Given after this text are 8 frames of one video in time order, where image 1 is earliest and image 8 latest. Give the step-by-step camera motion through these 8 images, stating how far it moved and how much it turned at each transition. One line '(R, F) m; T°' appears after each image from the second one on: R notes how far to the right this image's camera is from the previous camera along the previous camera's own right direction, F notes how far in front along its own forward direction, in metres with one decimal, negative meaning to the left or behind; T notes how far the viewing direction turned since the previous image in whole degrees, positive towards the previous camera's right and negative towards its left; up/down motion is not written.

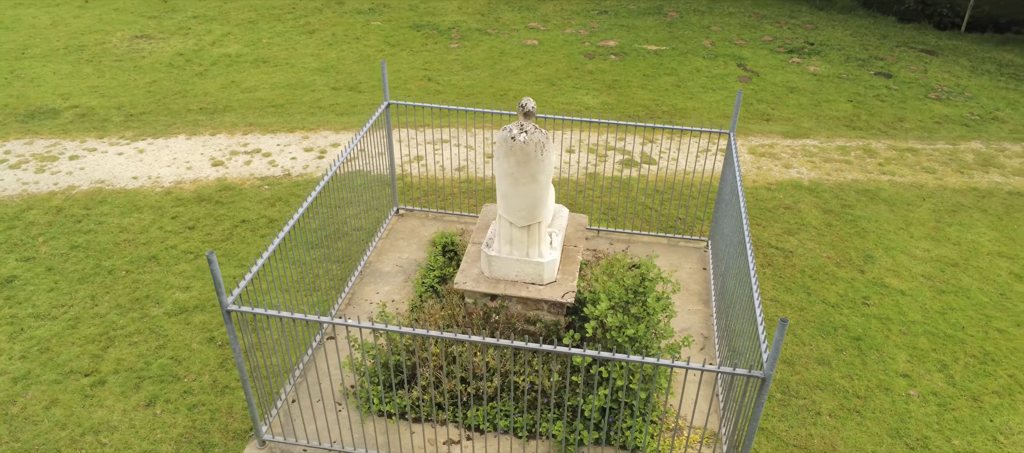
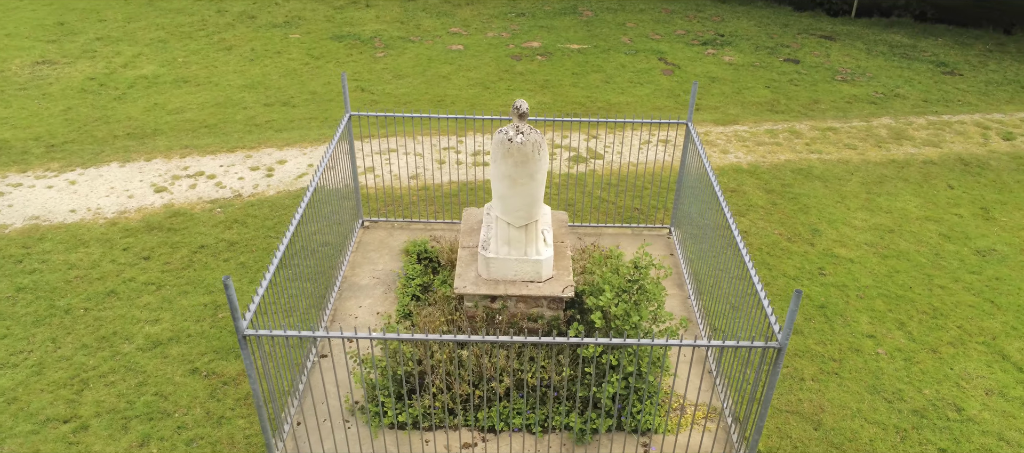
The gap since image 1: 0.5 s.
(-0.7, 0.0) m; +7°
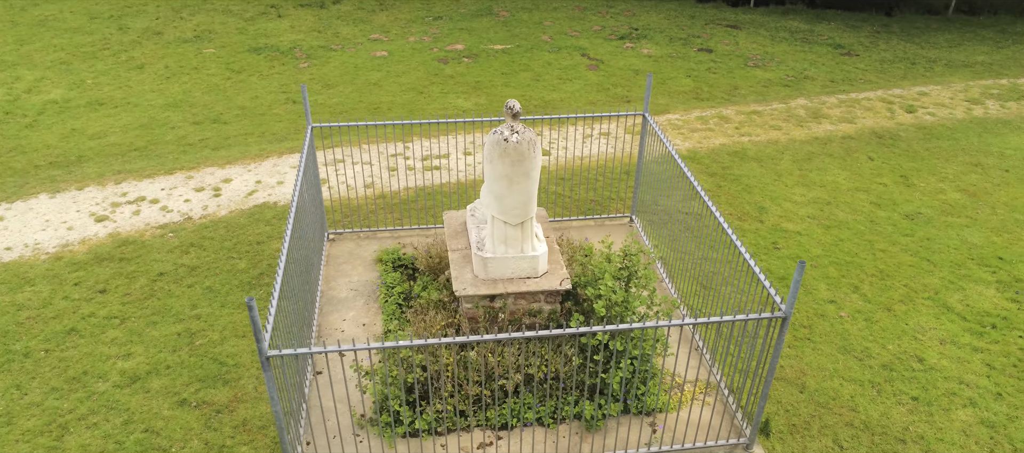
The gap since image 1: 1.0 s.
(-0.7, 0.0) m; +8°
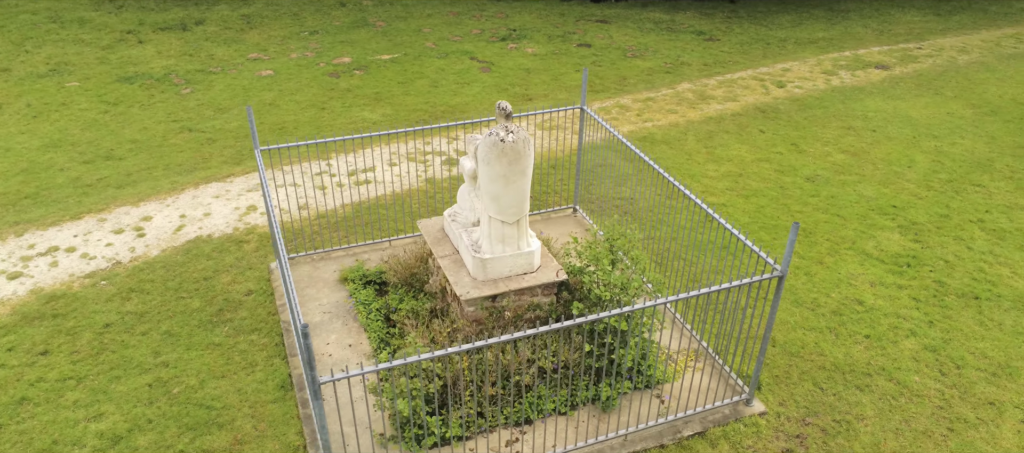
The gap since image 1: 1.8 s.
(-1.1, 0.0) m; +11°
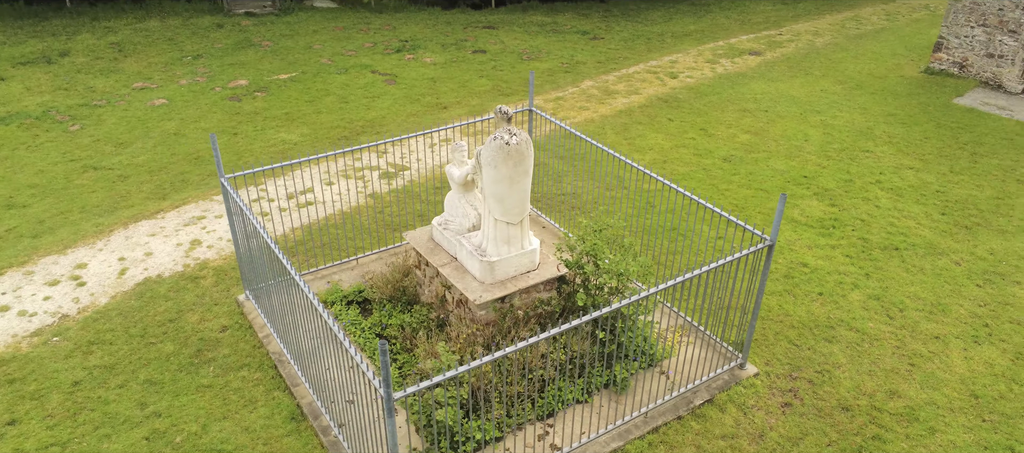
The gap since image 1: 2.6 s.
(-1.1, 0.0) m; +11°
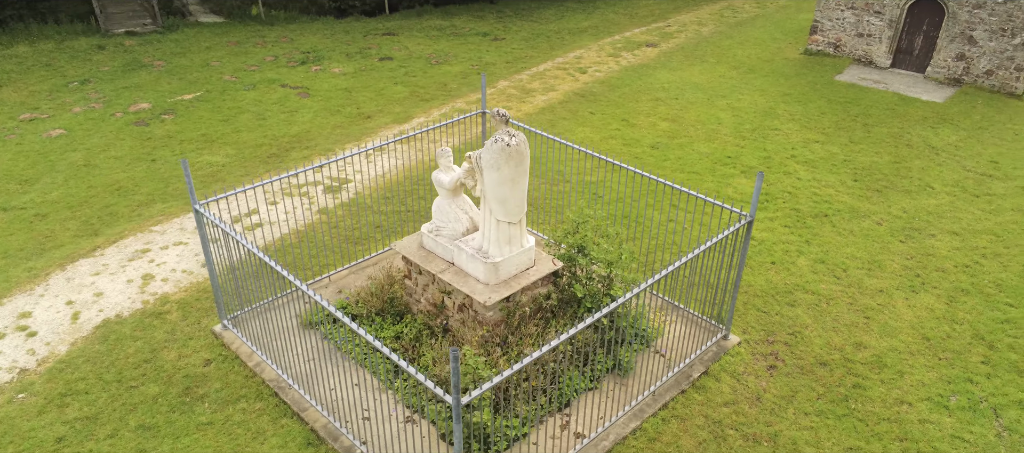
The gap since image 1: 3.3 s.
(-1.0, 0.0) m; +10°
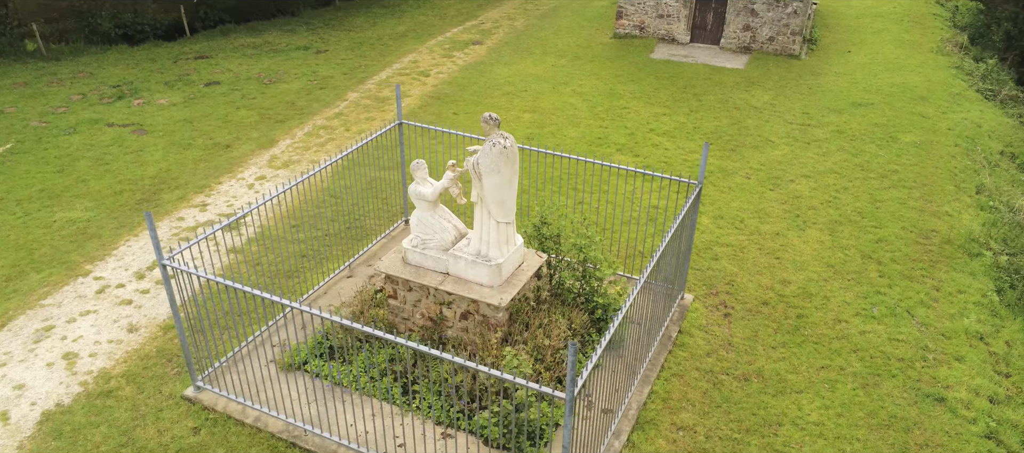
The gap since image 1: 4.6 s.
(-1.7, +0.1) m; +17°
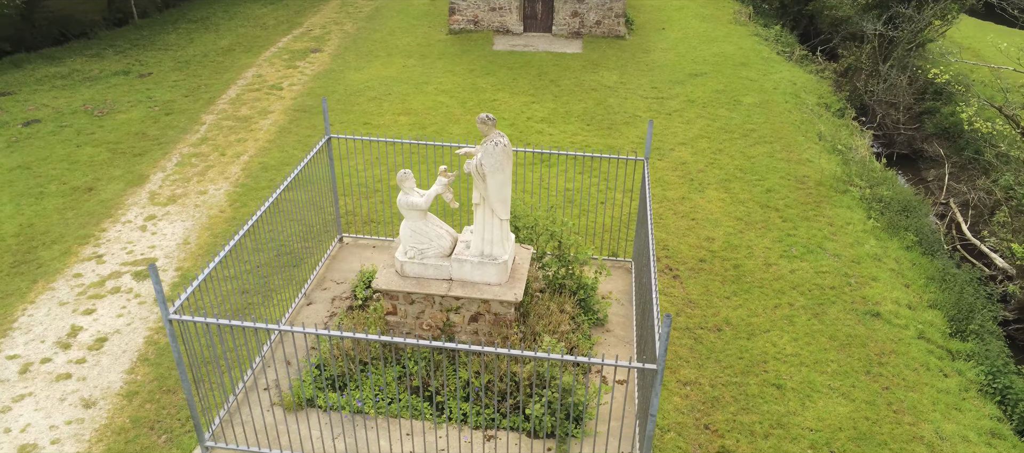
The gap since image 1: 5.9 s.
(-1.7, +0.1) m; +16°
